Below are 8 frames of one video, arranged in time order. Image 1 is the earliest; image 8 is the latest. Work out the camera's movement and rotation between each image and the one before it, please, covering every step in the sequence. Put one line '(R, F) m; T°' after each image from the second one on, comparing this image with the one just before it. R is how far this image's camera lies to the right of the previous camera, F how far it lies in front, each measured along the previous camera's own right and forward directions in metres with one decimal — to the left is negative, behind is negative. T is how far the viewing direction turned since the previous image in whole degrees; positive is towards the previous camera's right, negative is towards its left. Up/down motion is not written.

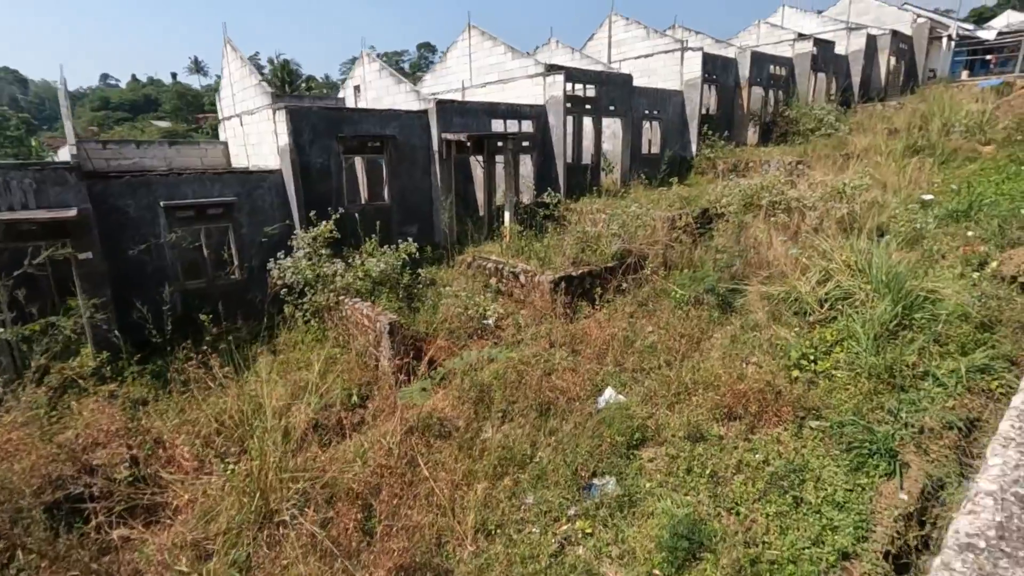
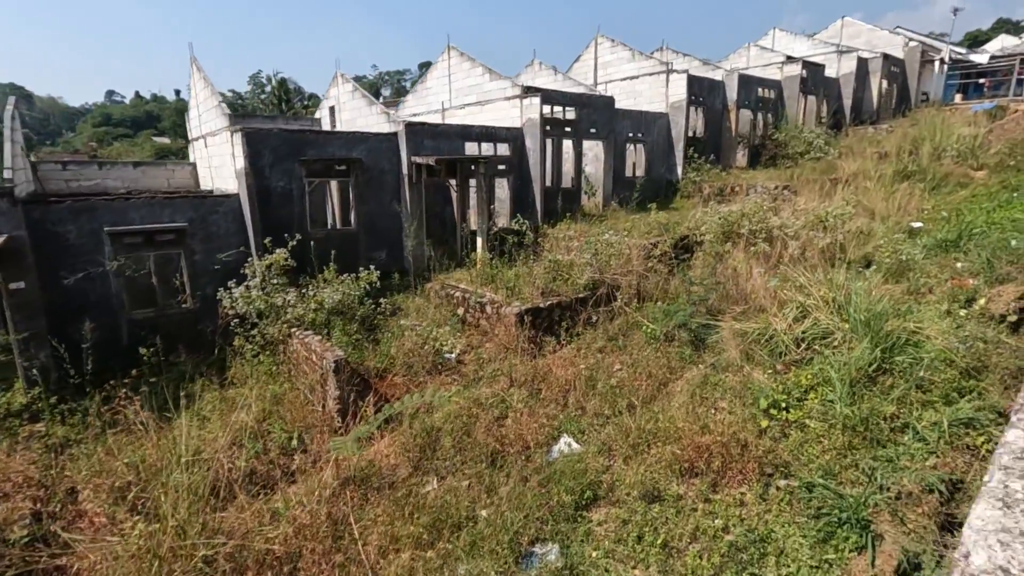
(+0.4, +0.3) m; 0°
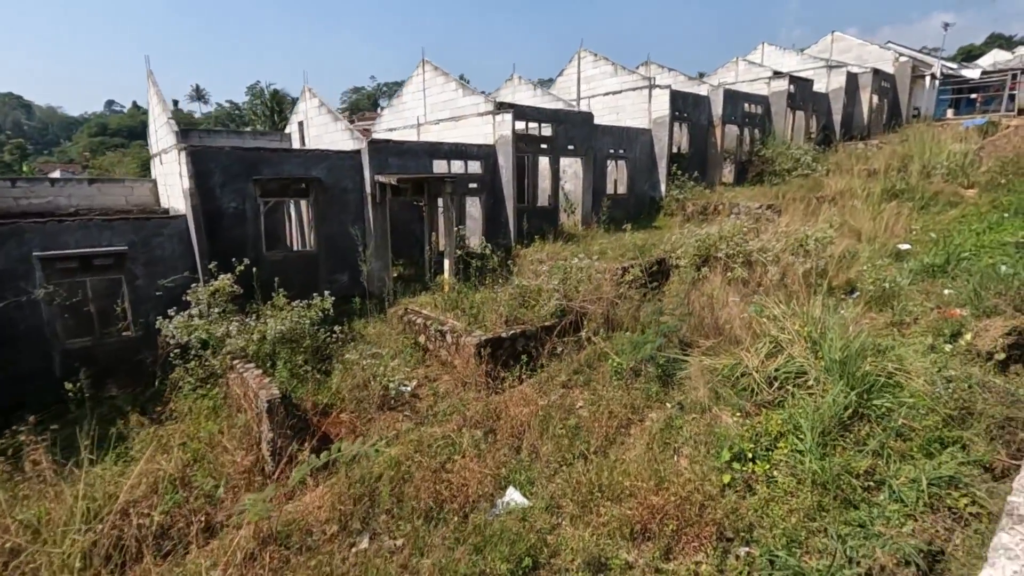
(+0.4, +0.4) m; 0°
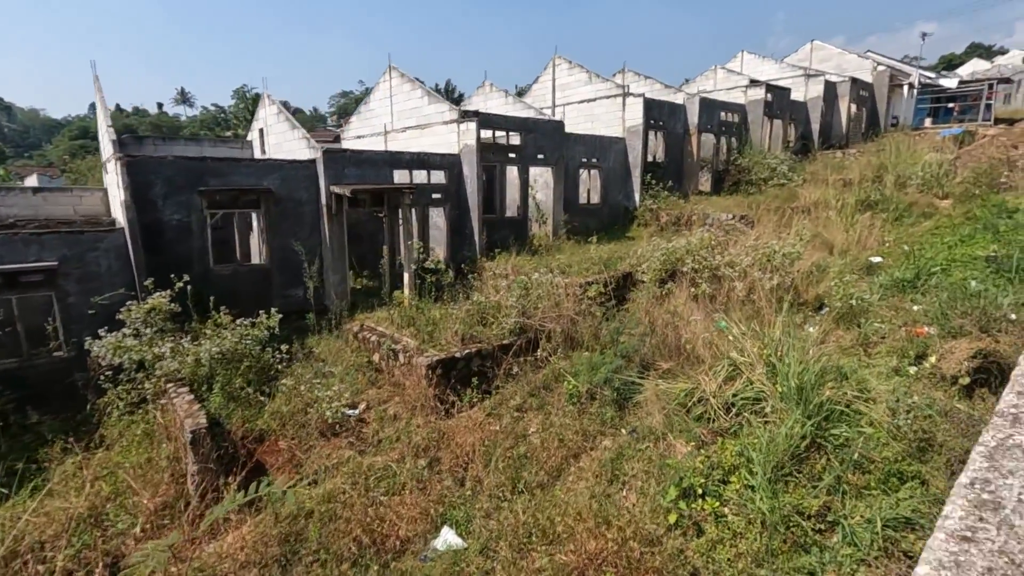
(+0.4, +0.3) m; +1°
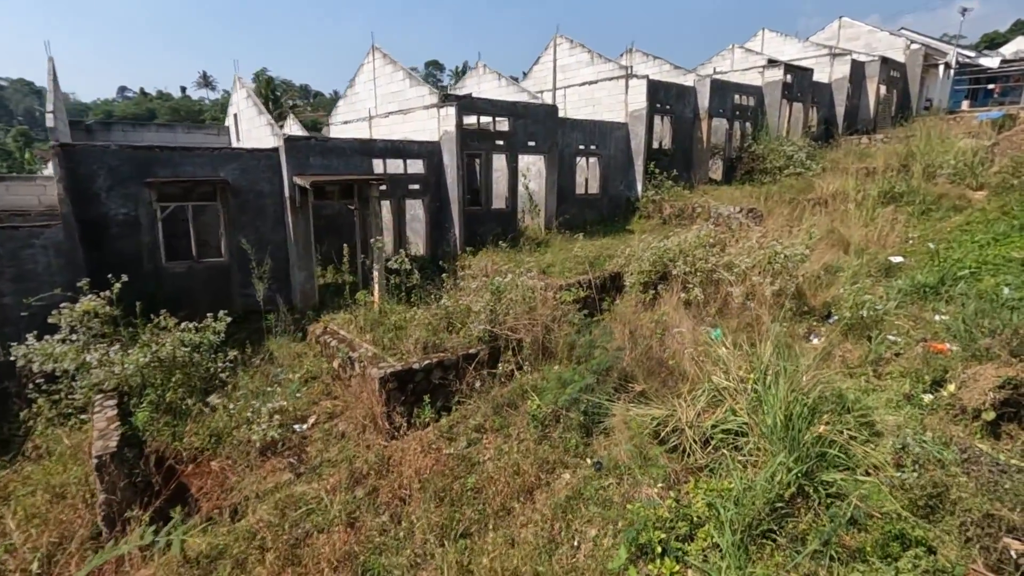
(+0.6, +0.6) m; -2°
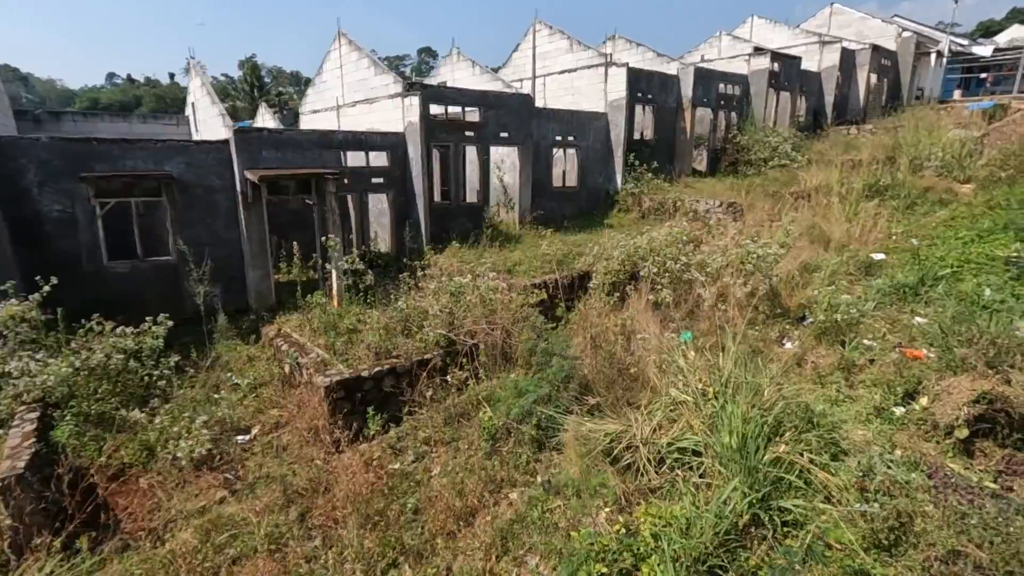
(+0.4, +0.3) m; +1°
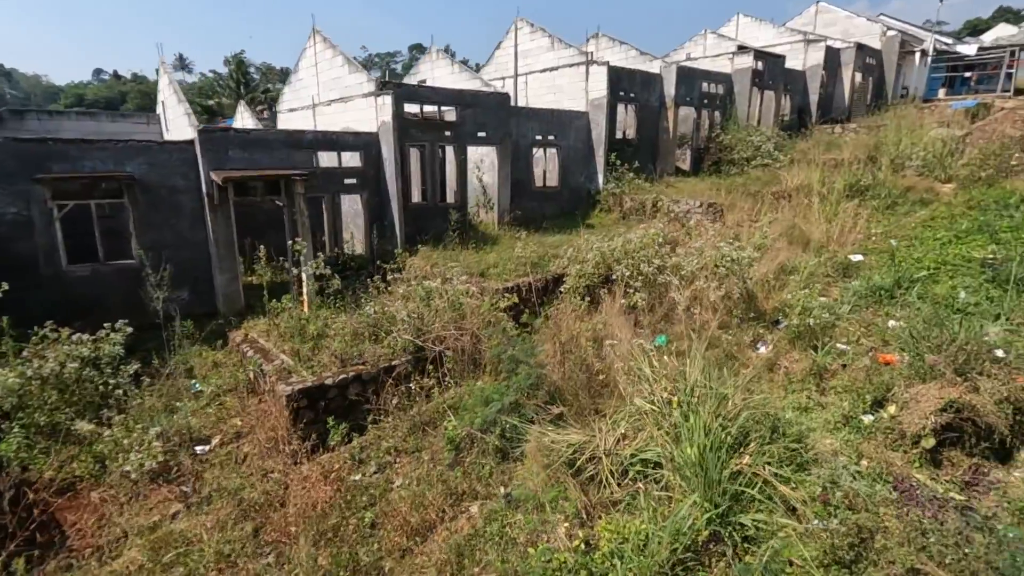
(+0.2, +0.1) m; +1°
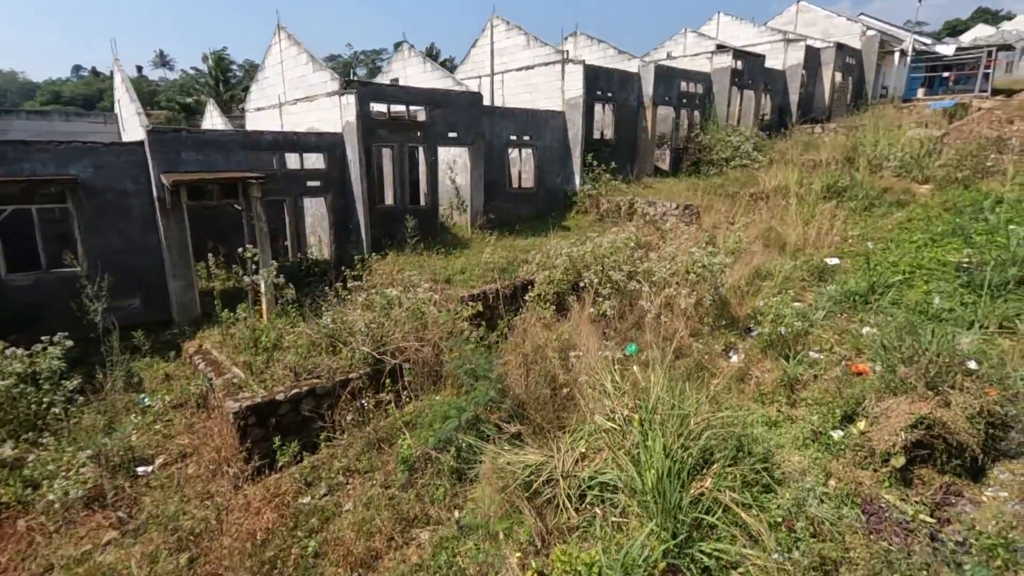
(+0.2, +0.2) m; +1°
